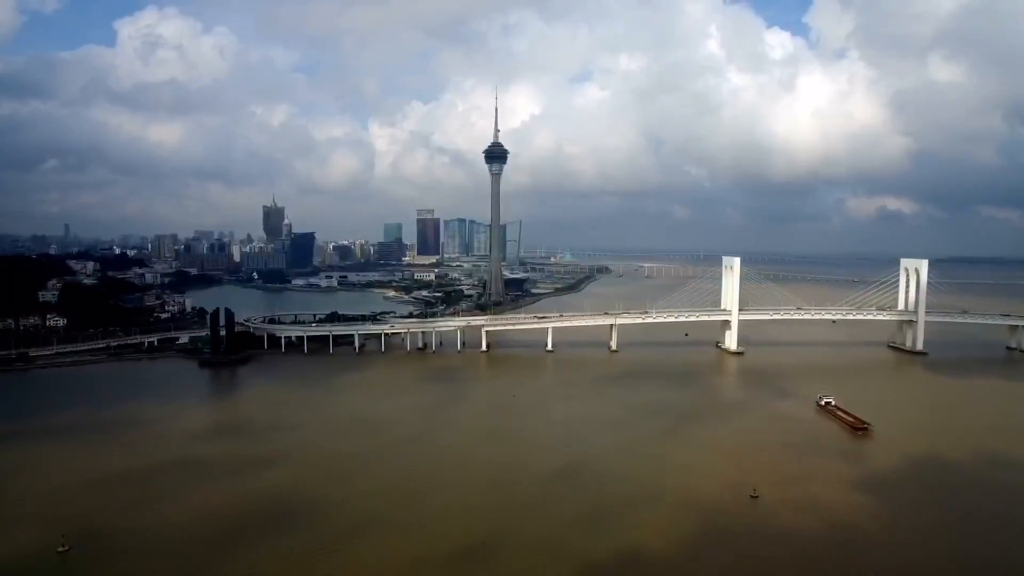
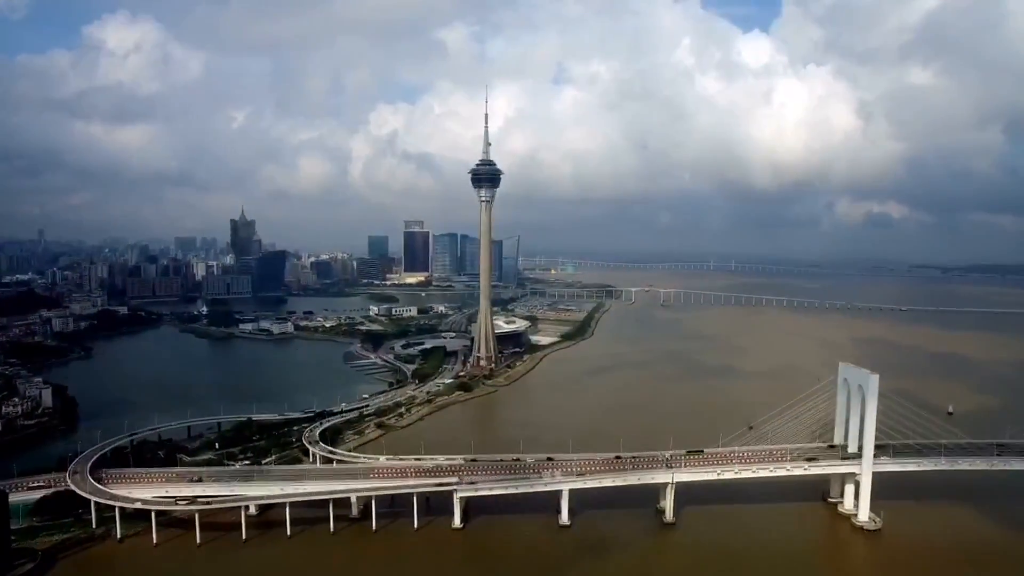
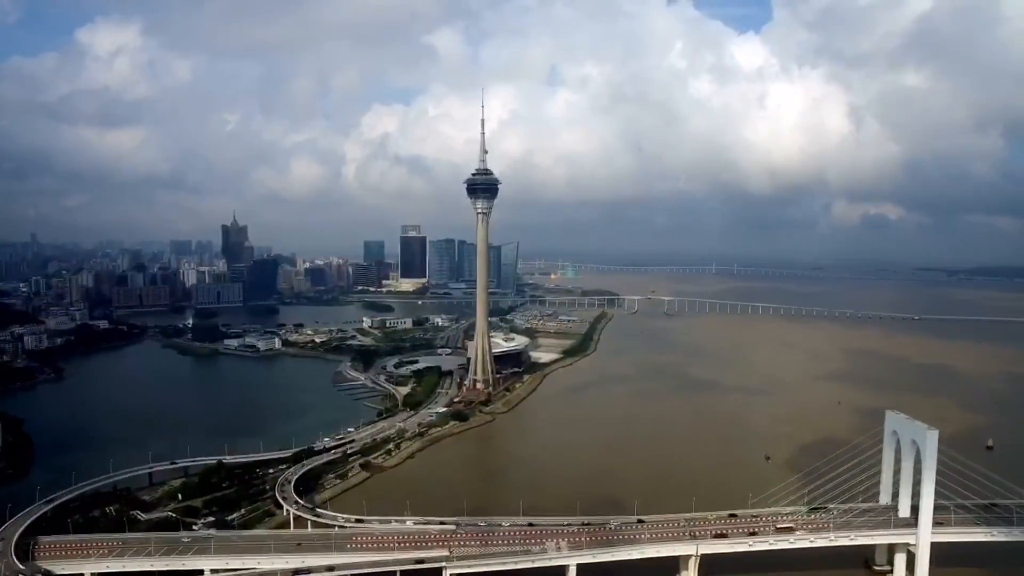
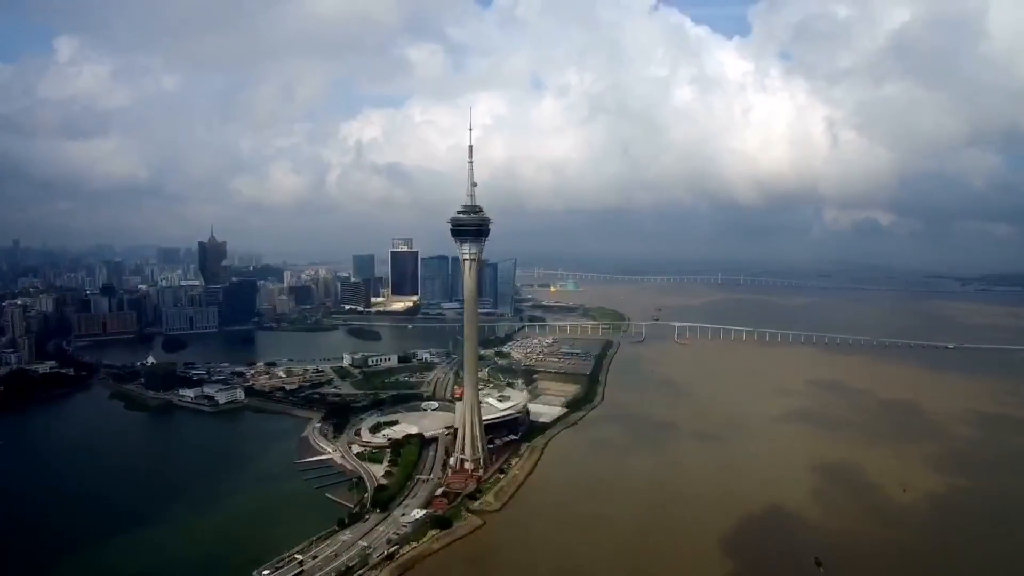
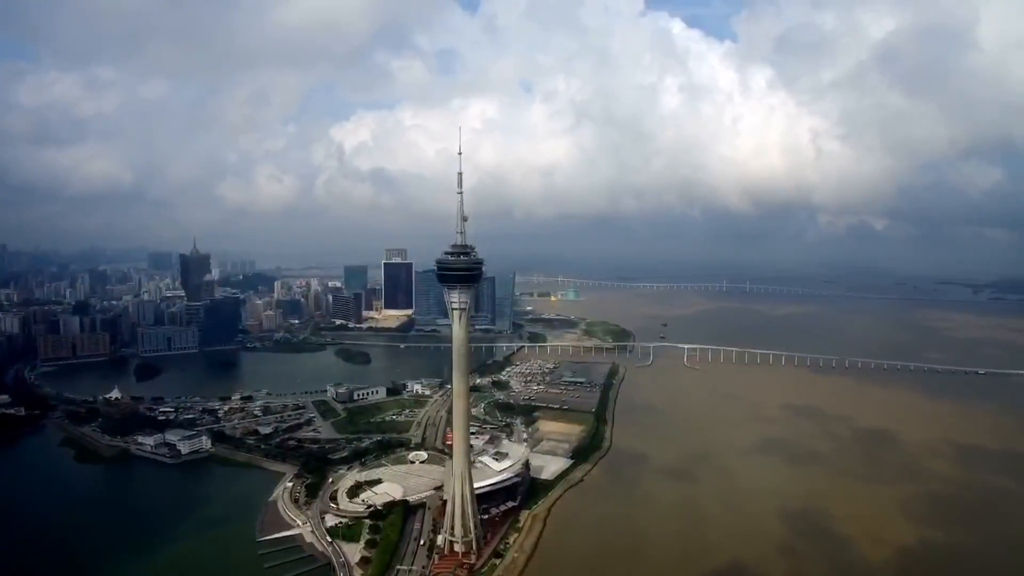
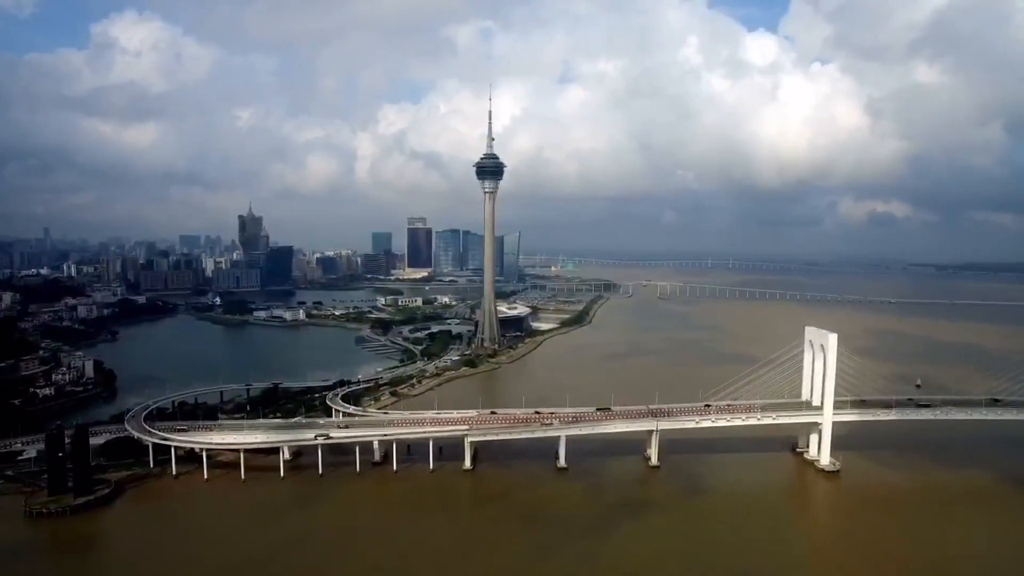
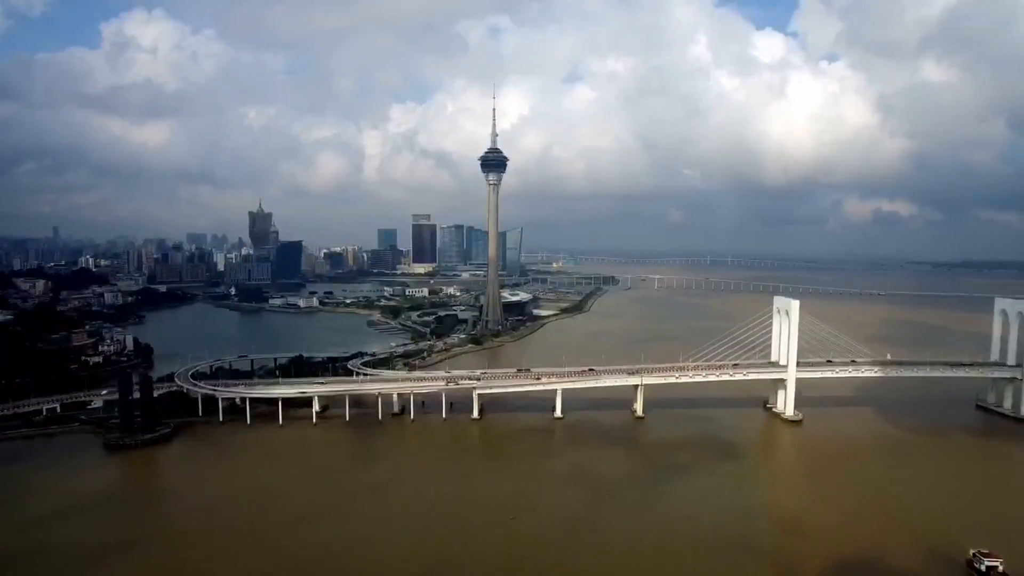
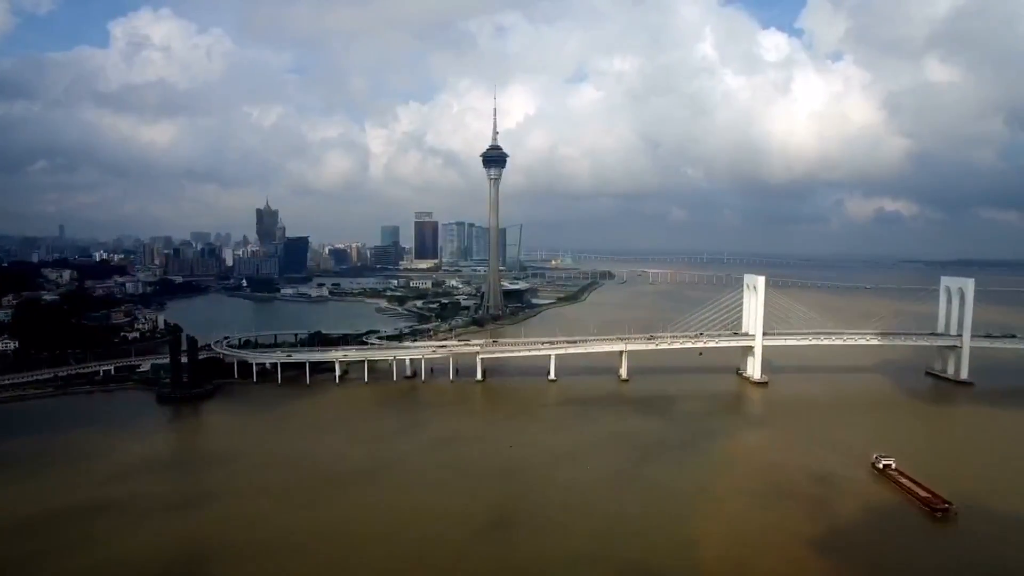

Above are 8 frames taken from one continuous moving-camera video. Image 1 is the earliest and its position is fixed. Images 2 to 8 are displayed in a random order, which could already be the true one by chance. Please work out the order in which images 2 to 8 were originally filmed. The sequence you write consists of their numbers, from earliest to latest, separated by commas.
8, 7, 6, 2, 3, 4, 5
